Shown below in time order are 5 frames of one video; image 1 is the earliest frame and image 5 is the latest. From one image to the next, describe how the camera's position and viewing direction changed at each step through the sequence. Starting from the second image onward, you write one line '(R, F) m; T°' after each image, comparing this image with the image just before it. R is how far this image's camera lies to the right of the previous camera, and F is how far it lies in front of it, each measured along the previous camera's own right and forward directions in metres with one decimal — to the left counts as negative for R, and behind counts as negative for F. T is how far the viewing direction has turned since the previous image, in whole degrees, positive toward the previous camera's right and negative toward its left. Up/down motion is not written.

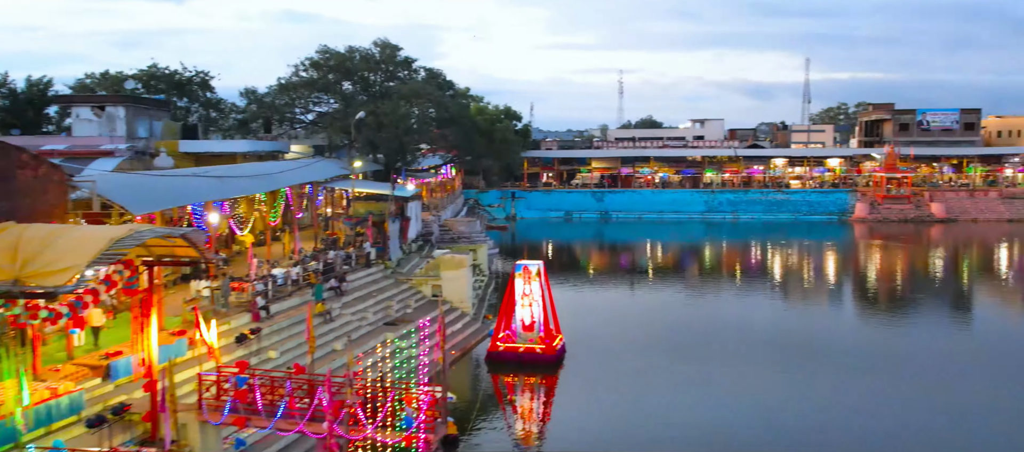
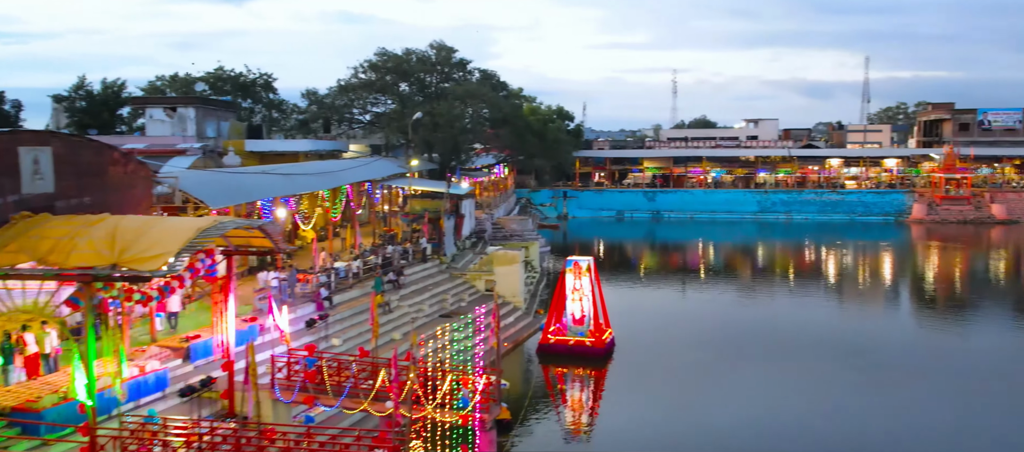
(0.0, -0.7) m; -3°
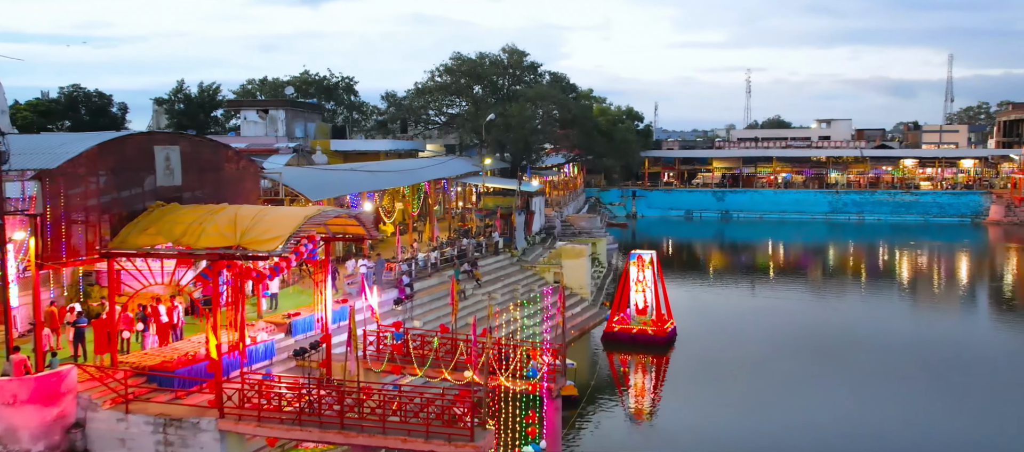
(+0.1, -1.4) m; -5°
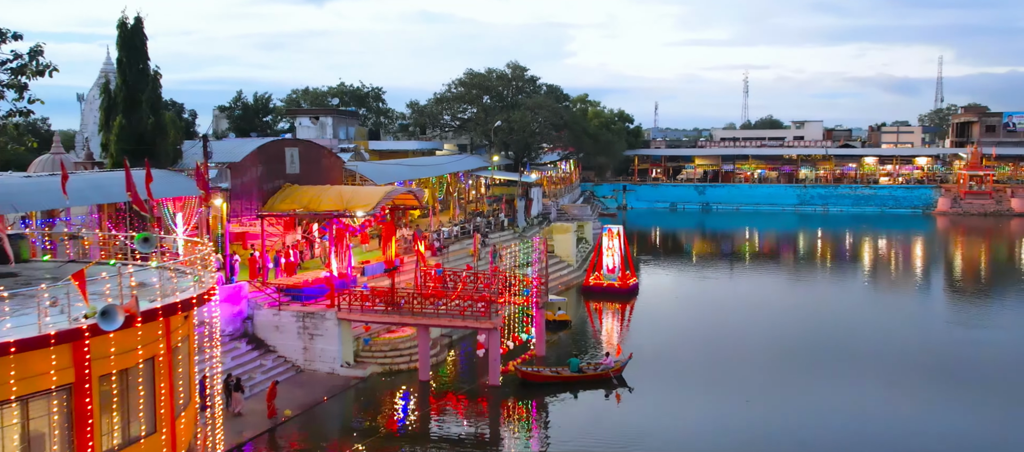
(+0.1, -7.3) m; 0°
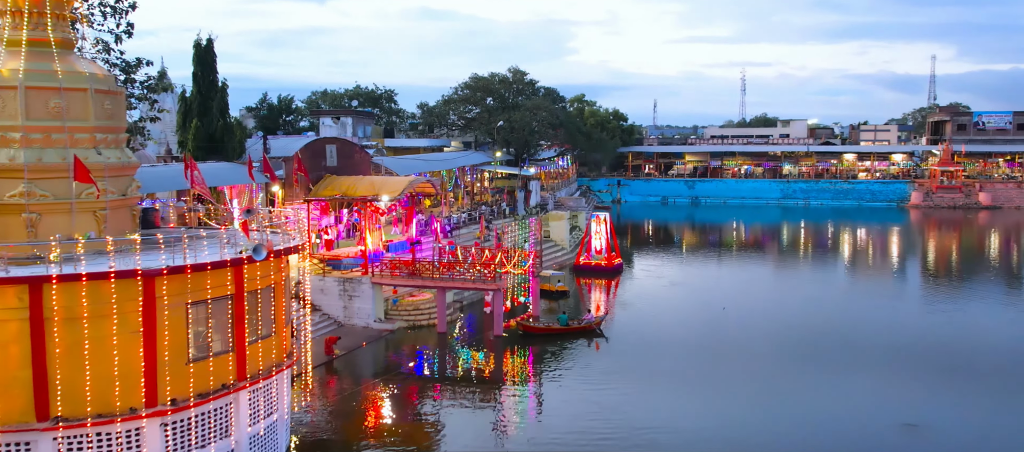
(0.0, -4.3) m; 0°
